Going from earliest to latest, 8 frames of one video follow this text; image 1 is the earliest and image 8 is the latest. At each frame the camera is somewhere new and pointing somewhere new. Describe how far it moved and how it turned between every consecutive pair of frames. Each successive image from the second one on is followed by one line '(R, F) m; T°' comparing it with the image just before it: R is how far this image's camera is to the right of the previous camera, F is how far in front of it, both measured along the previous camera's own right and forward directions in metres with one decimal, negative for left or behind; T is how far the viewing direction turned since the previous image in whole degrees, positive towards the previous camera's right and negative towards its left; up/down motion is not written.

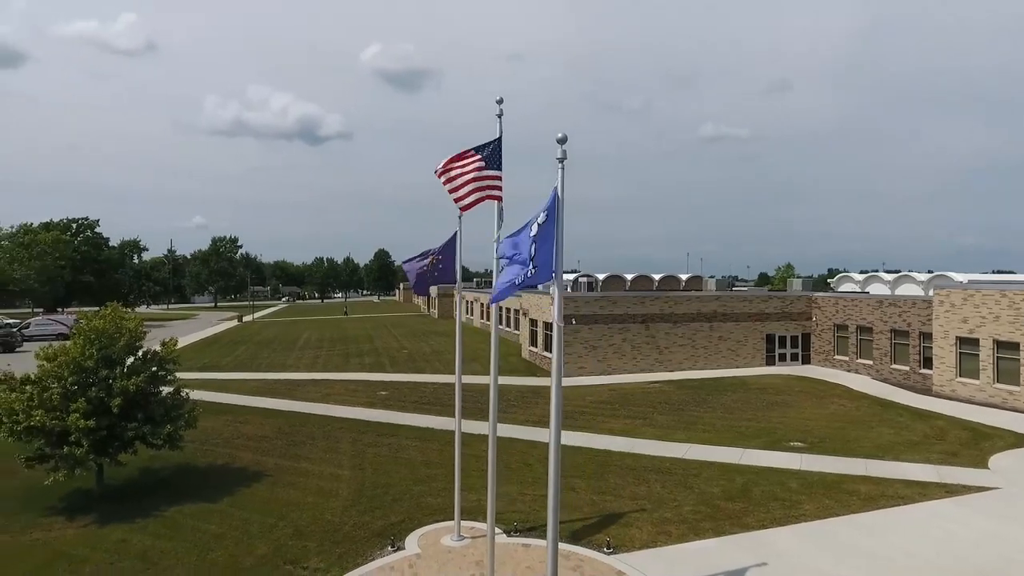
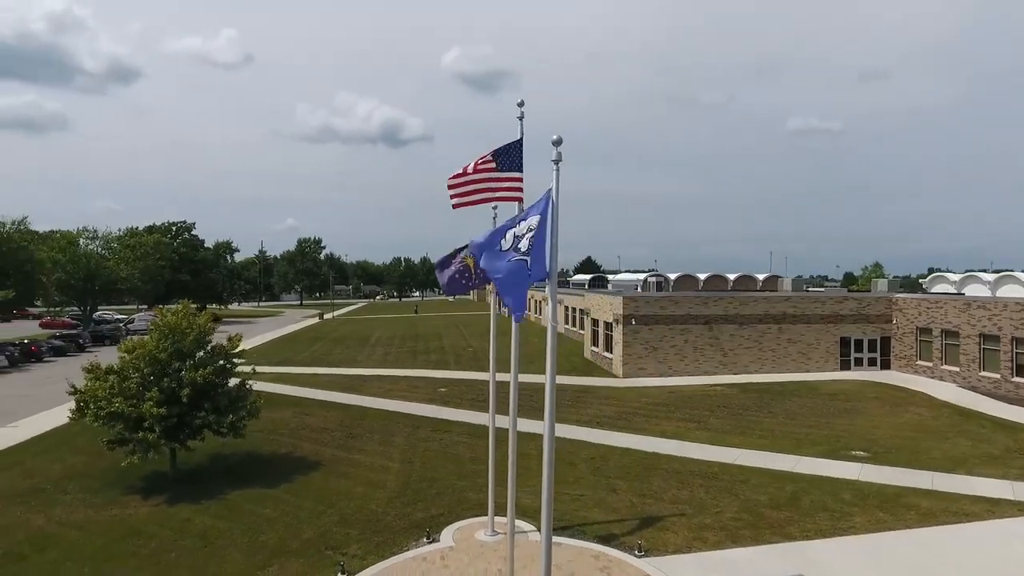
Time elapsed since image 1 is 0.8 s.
(+0.8, -0.1) m; -7°
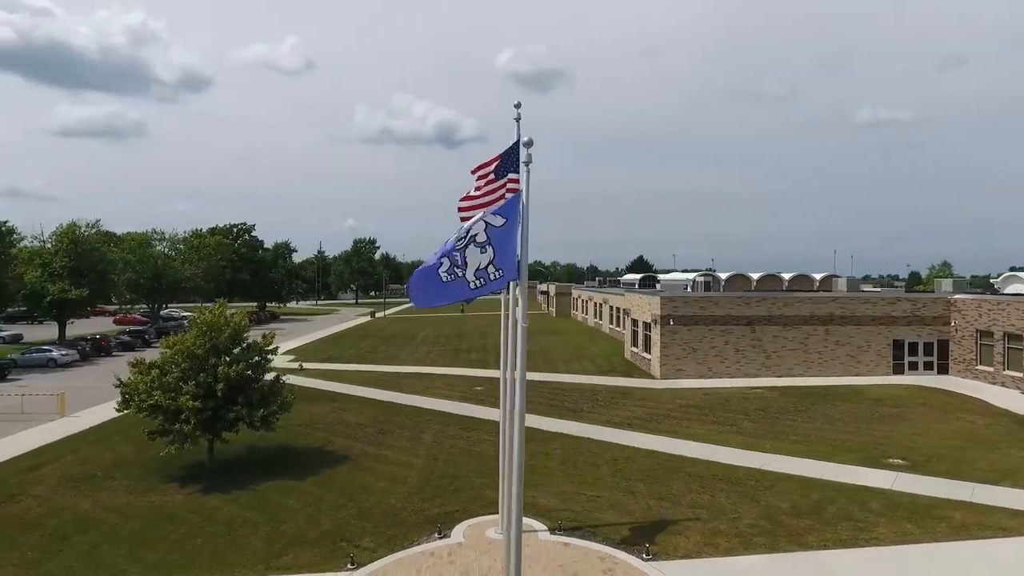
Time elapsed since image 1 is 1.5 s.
(+0.8, 0.0) m; -5°
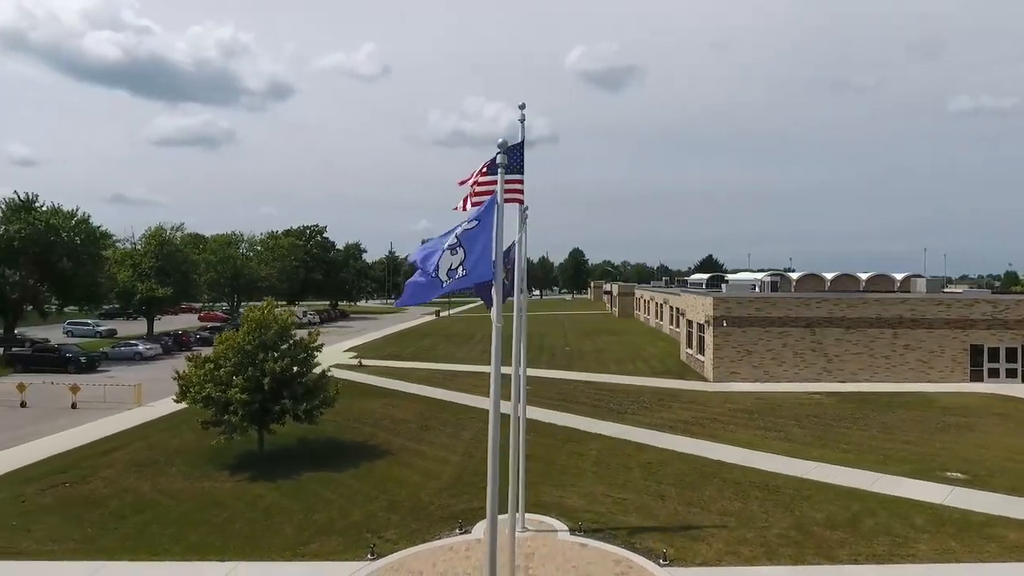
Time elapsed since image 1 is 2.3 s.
(+0.9, 0.0) m; -6°
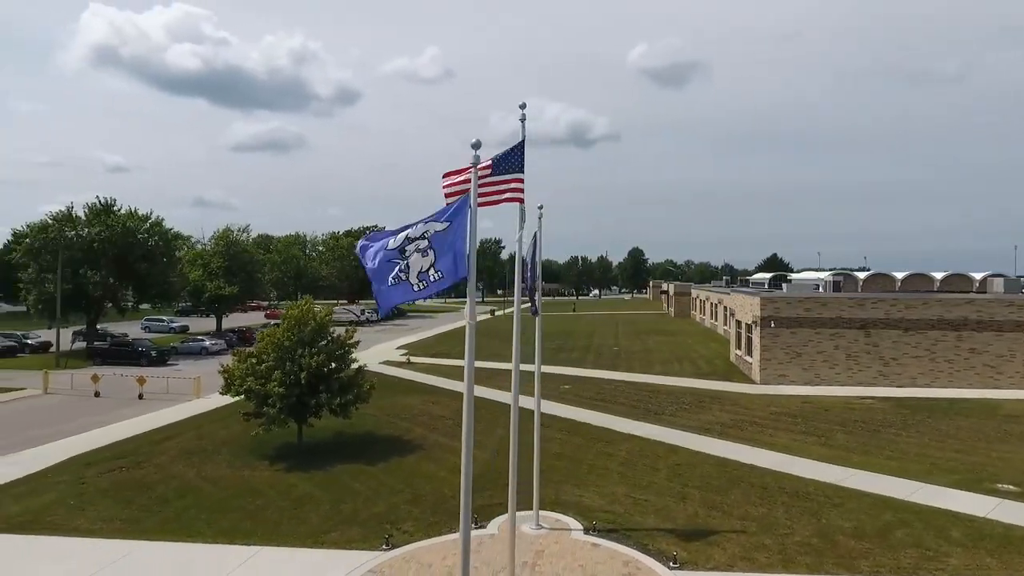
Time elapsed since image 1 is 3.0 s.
(+0.9, 0.0) m; -6°
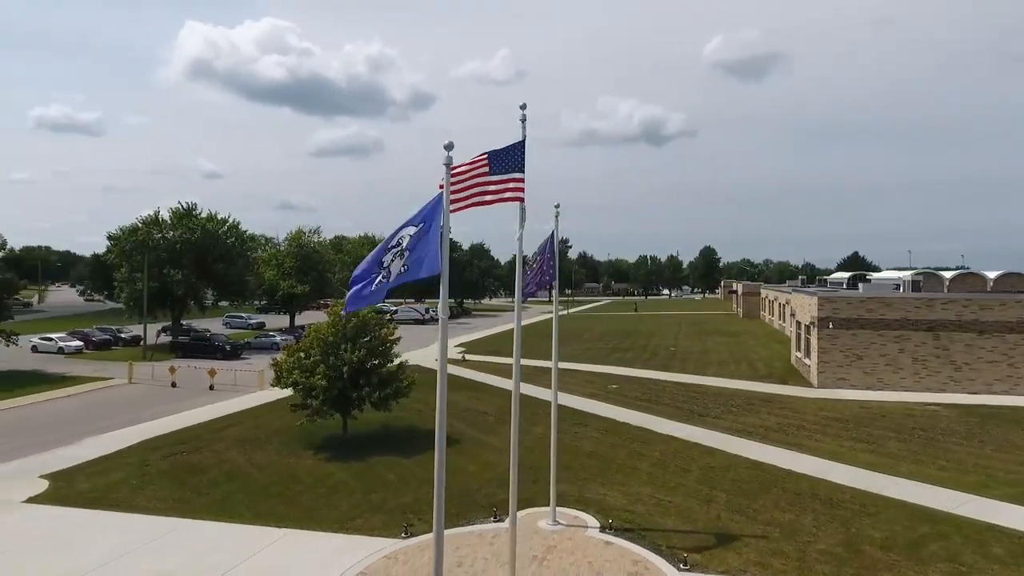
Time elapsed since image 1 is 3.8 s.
(+1.1, -0.1) m; -7°
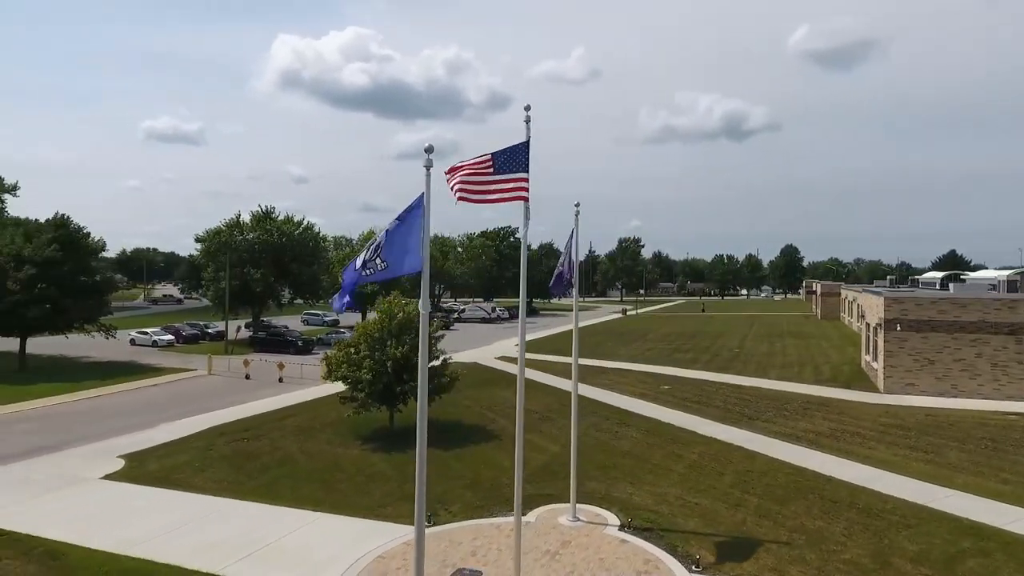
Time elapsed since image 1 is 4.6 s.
(+1.1, -0.1) m; -7°
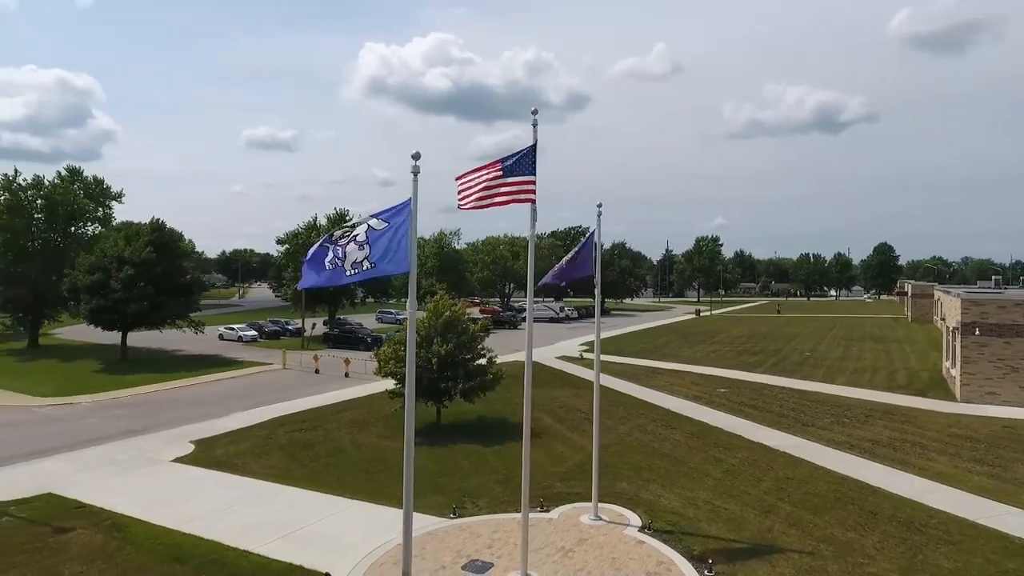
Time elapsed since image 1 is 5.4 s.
(+1.1, -0.2) m; -7°
